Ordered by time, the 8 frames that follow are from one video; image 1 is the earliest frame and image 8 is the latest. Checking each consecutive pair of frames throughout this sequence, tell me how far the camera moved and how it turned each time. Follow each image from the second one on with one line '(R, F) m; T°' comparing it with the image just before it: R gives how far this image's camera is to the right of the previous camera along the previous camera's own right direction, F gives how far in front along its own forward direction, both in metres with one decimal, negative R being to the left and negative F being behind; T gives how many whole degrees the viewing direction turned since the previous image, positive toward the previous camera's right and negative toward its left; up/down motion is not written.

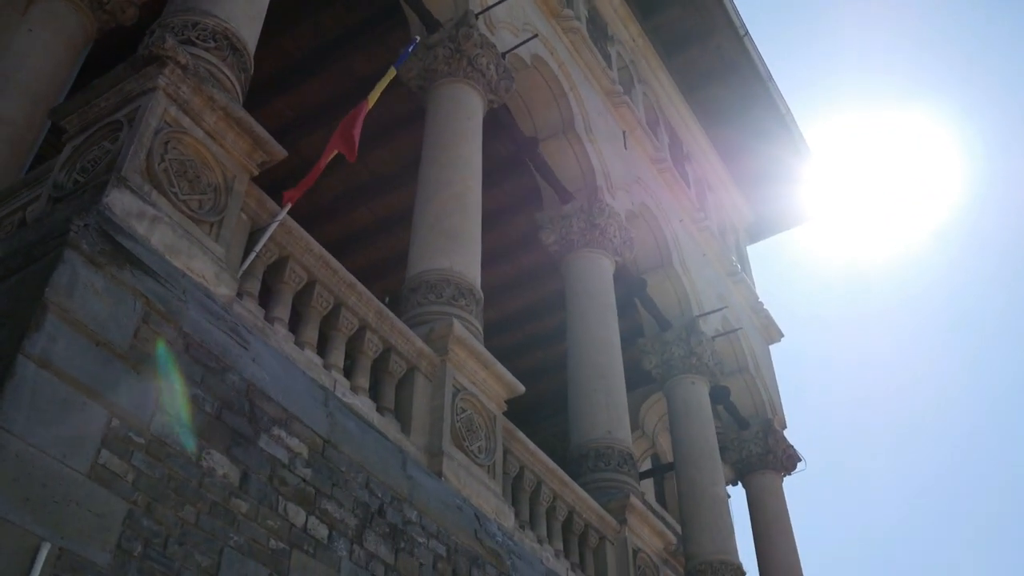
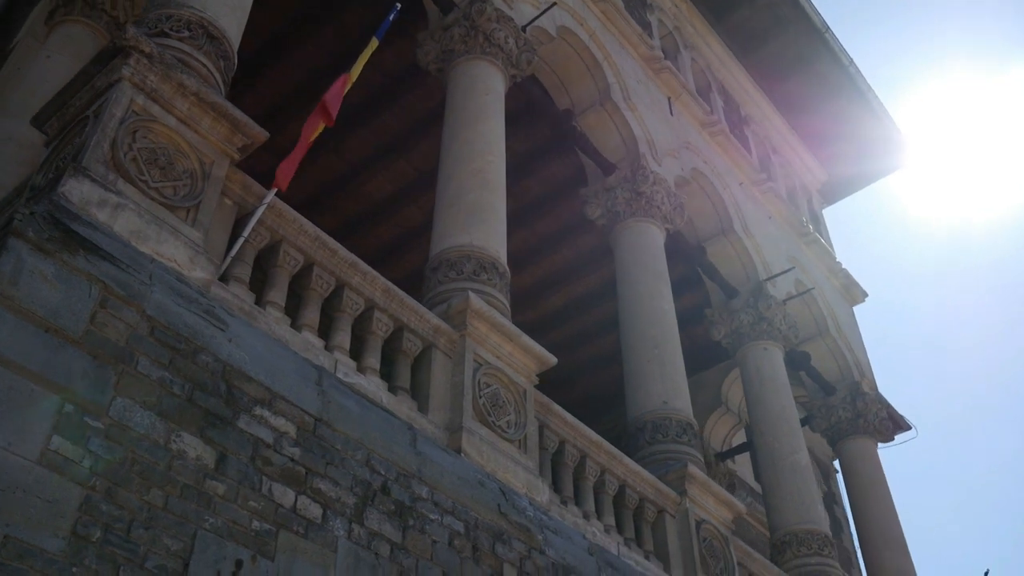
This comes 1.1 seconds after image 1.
(+0.6, +0.3) m; -6°
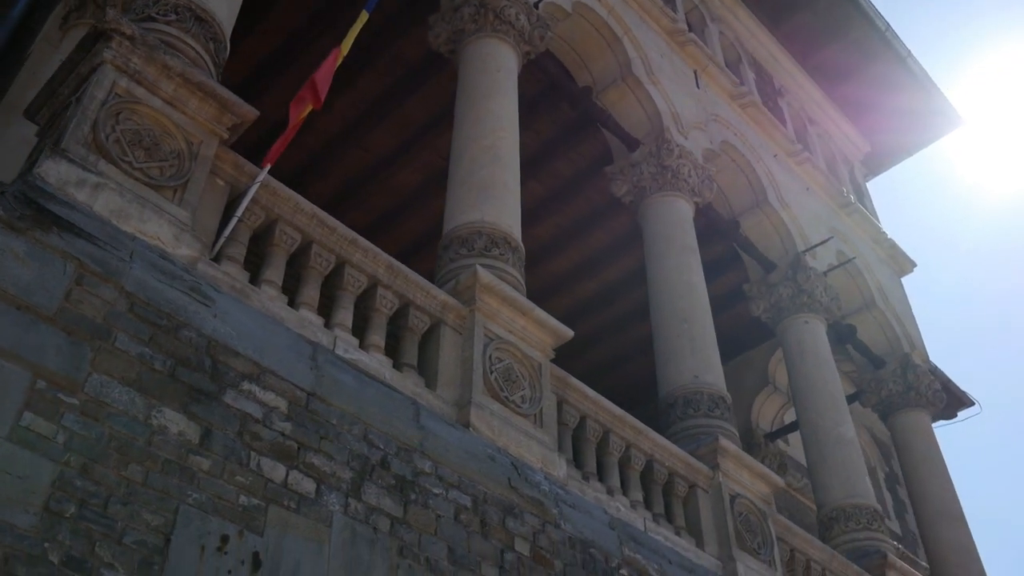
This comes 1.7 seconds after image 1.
(+0.3, +0.2) m; -3°
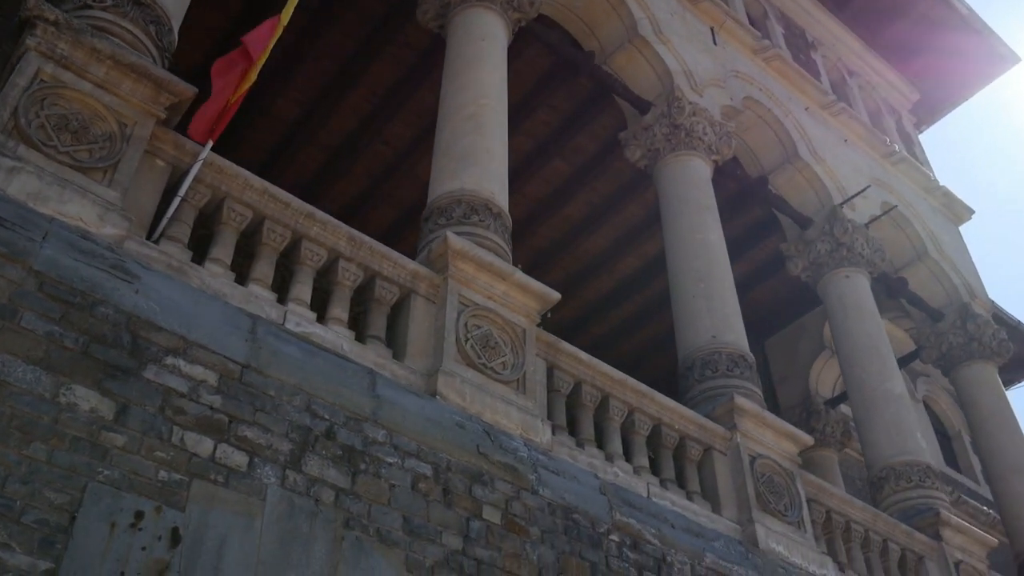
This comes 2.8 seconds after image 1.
(+0.7, +0.3) m; -5°
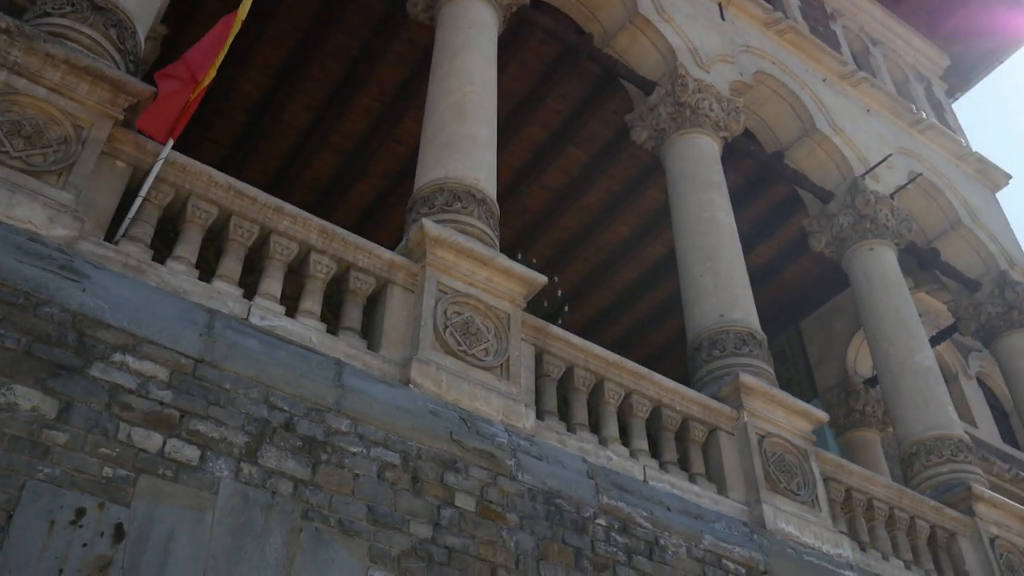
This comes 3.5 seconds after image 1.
(+0.5, +0.2) m; -3°
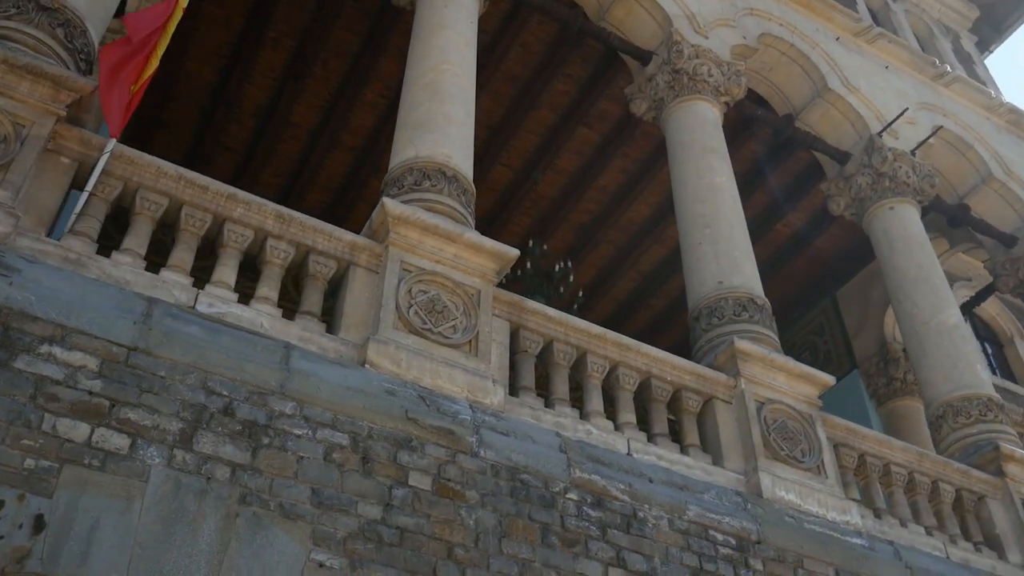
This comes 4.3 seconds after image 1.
(+0.6, +0.2) m; -4°
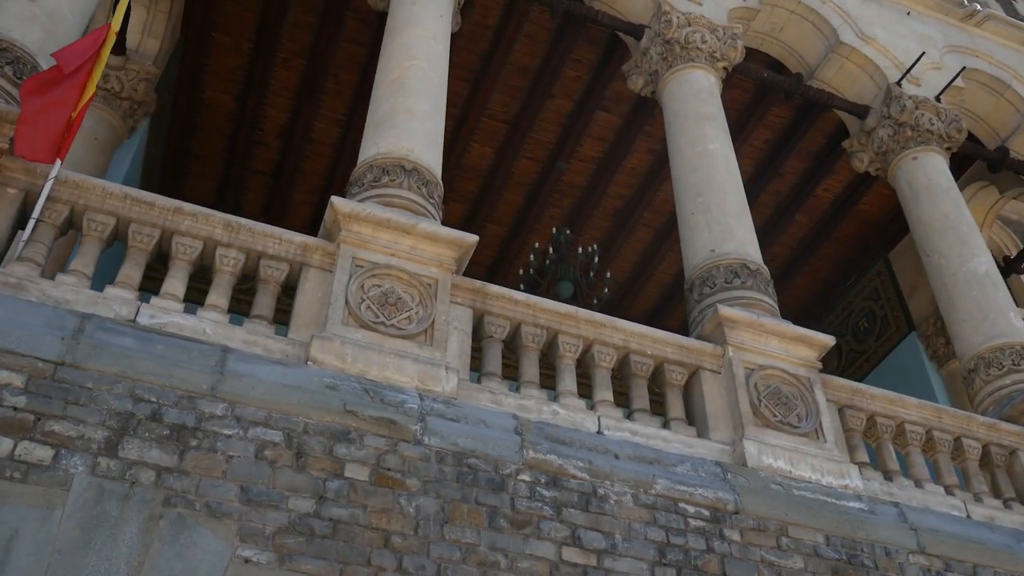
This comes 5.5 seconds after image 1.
(+0.9, +0.1) m; -6°
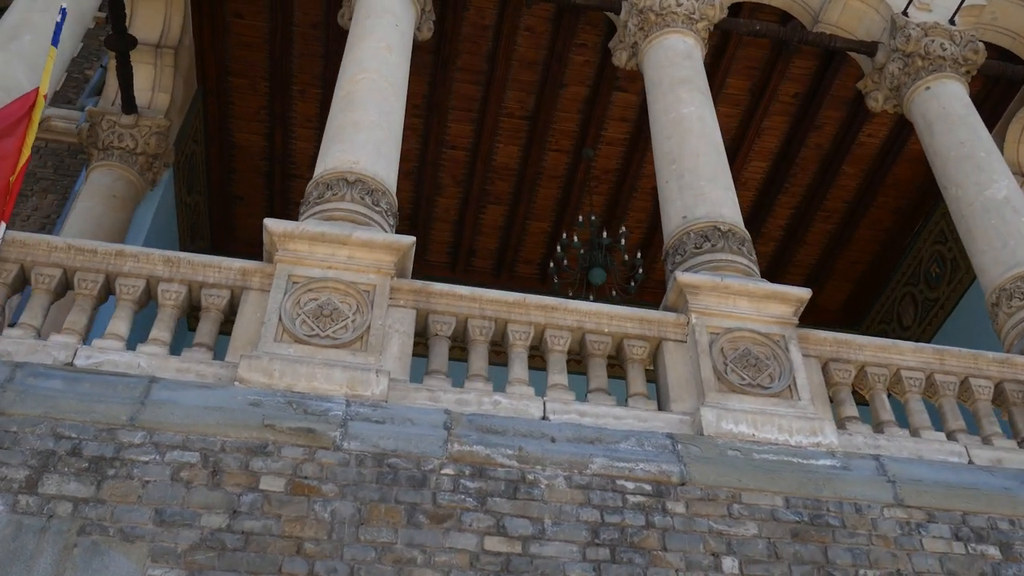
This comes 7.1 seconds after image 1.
(+1.3, +0.1) m; -8°
